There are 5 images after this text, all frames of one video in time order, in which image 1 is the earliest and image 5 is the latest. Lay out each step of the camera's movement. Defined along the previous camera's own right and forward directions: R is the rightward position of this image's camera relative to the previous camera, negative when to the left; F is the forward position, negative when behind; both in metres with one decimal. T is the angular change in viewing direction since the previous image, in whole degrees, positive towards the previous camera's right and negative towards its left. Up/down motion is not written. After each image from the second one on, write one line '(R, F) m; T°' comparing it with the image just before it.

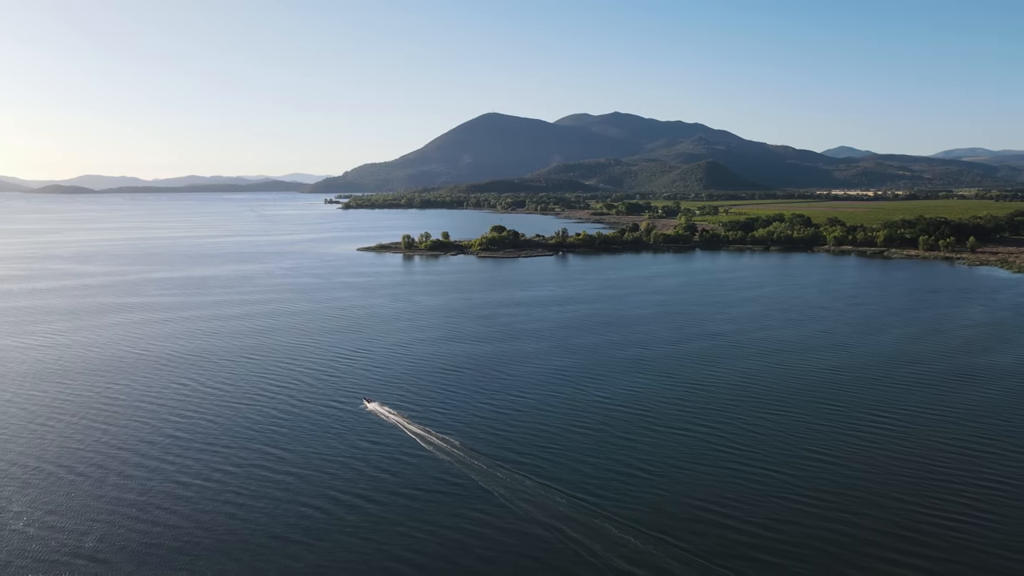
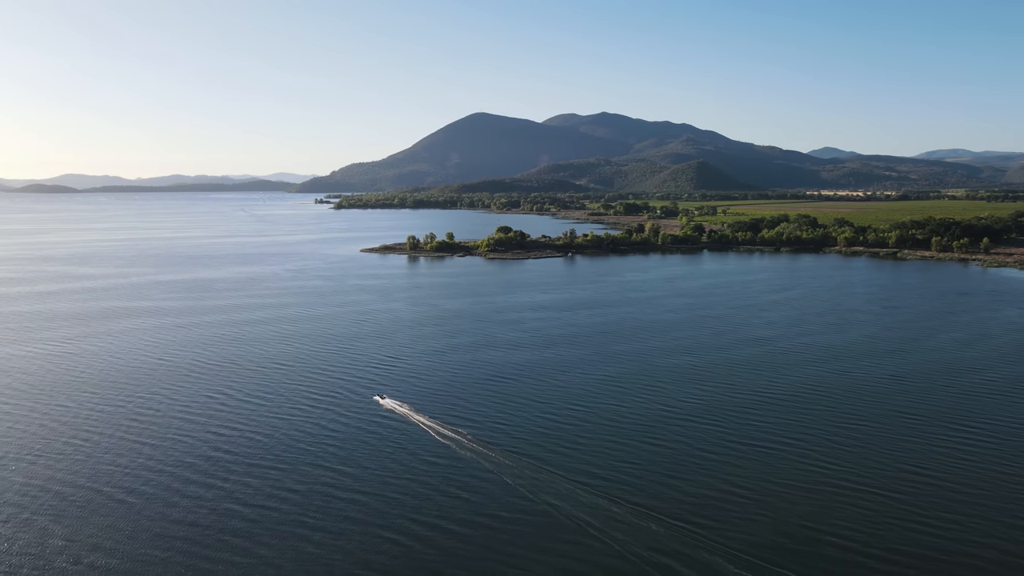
(-1.8, +1.0) m; +1°
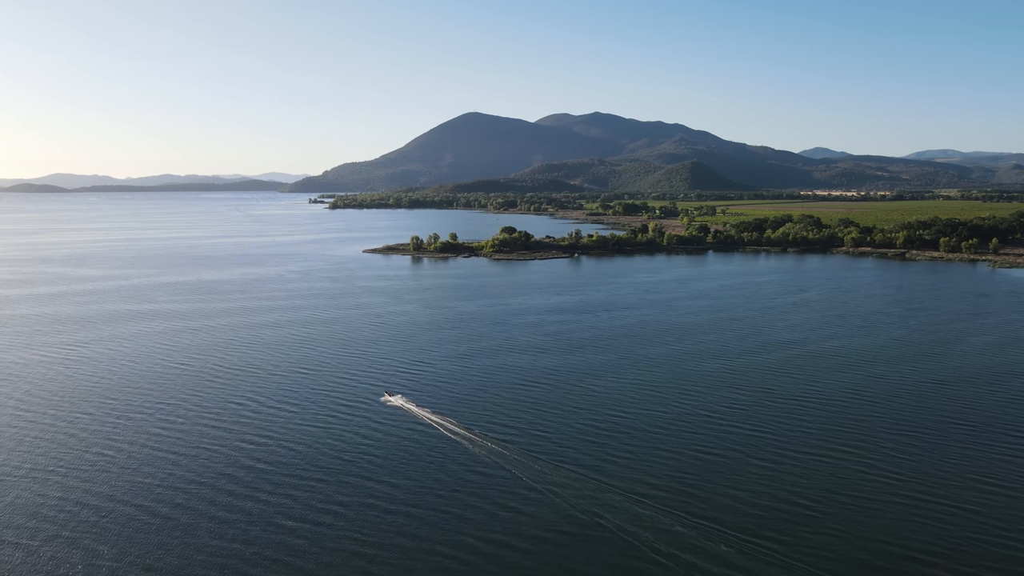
(-1.1, +0.6) m; +1°
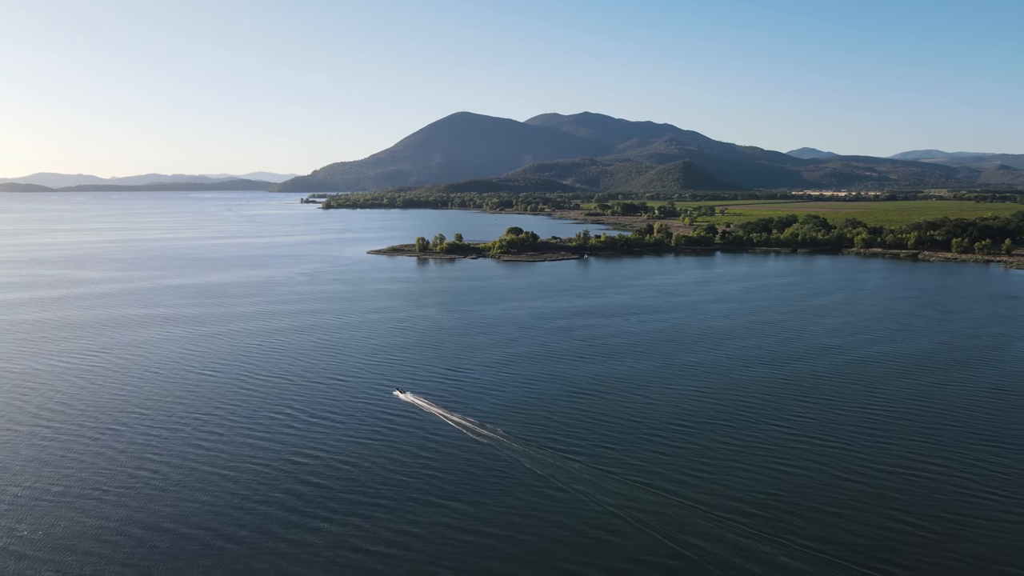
(-1.6, +0.8) m; +1°
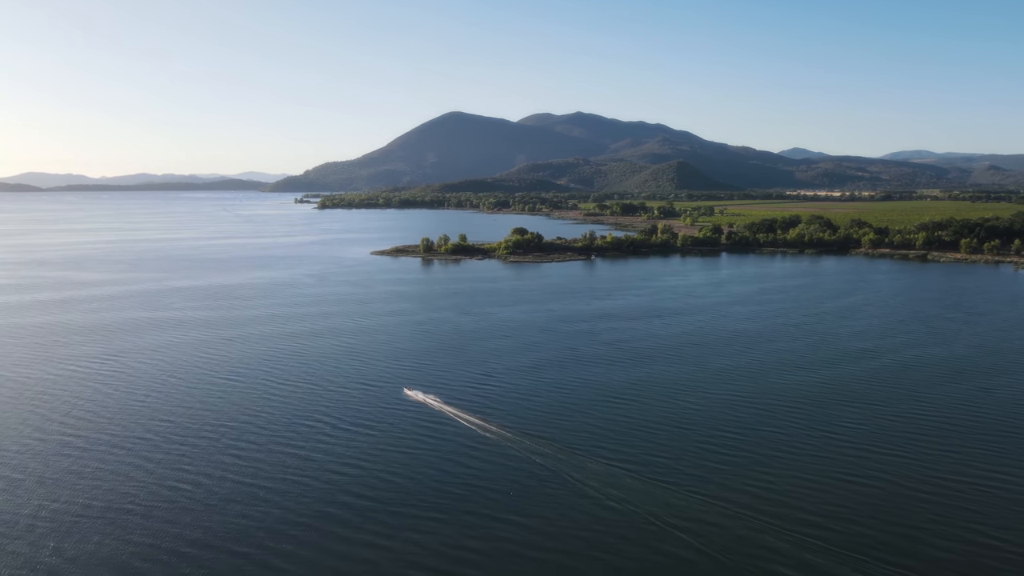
(-1.2, +0.5) m; +1°
